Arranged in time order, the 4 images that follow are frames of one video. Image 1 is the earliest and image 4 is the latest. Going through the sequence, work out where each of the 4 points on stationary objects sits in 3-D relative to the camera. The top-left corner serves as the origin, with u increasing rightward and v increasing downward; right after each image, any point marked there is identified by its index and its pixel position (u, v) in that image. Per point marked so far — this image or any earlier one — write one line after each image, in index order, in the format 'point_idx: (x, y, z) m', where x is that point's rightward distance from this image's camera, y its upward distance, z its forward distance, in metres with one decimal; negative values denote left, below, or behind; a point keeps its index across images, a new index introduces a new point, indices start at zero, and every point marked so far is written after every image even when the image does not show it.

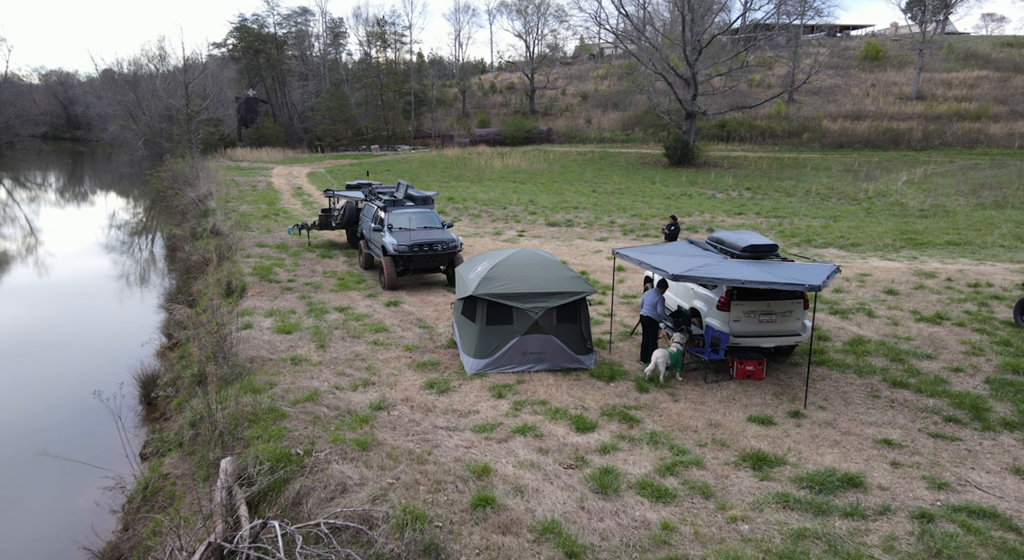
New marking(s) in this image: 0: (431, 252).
0: (-1.7, +0.6, +13.8) m
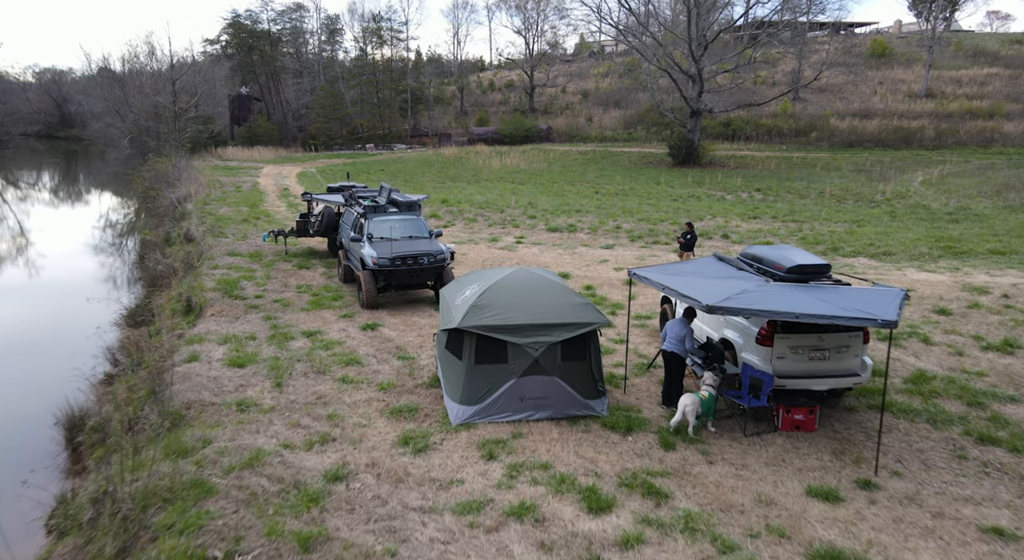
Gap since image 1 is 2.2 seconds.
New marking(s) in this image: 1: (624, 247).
0: (-1.8, +0.3, +12.1) m
1: (+3.2, +1.0, +18.9) m
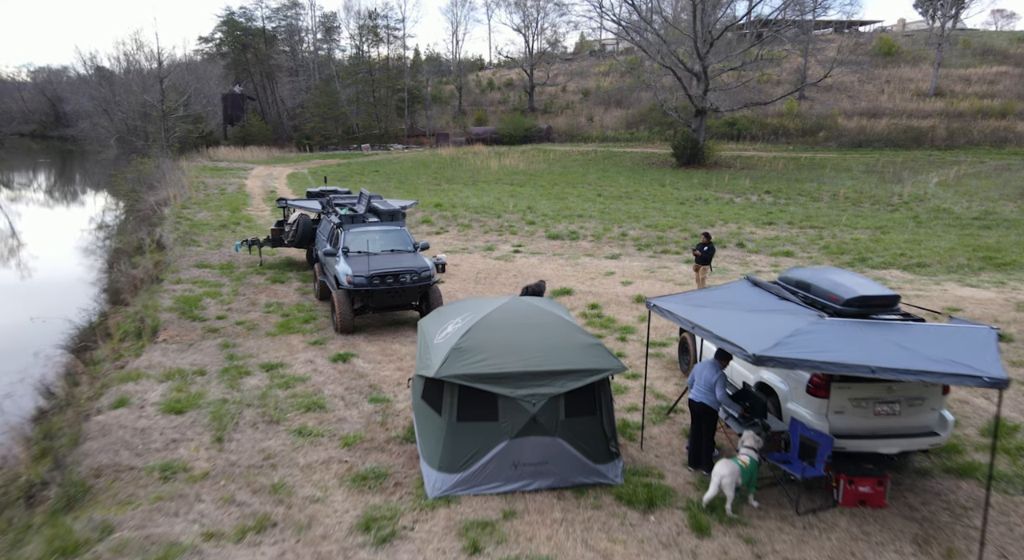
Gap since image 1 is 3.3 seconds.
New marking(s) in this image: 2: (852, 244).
0: (-1.9, -0.1, +10.6) m
1: (+3.1, +0.6, +17.4) m
2: (+9.3, +1.0, +18.1) m
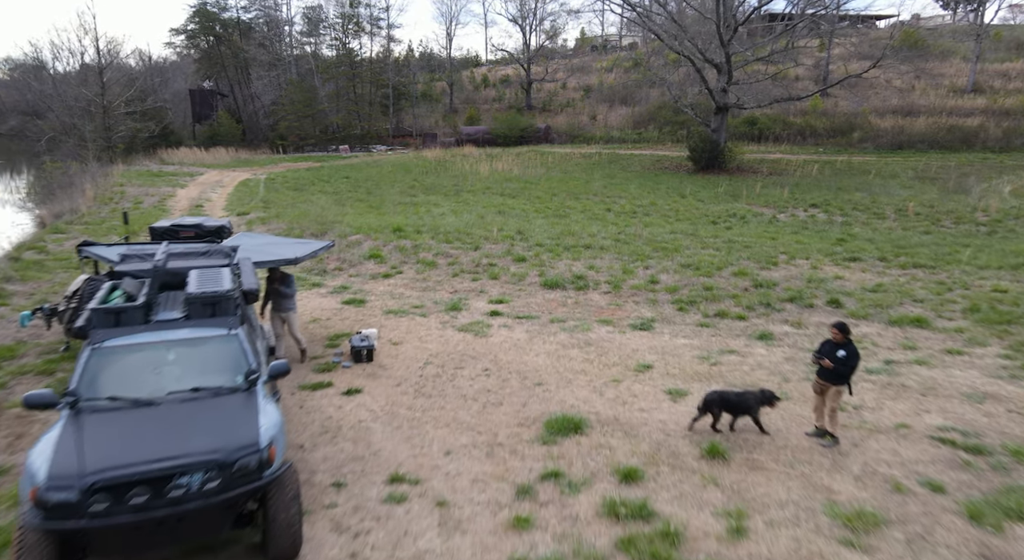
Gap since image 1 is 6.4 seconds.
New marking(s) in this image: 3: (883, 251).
0: (-2.3, -1.4, +4.3) m
1: (+2.7, -0.8, +11.1) m
2: (+8.9, -0.4, +11.8) m
3: (+9.4, +0.7, +16.6) m
